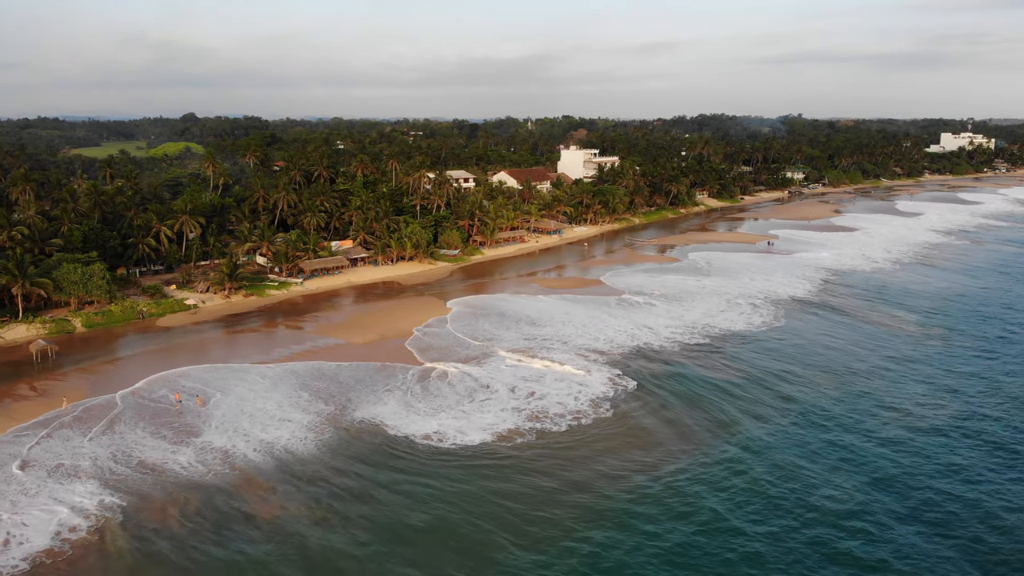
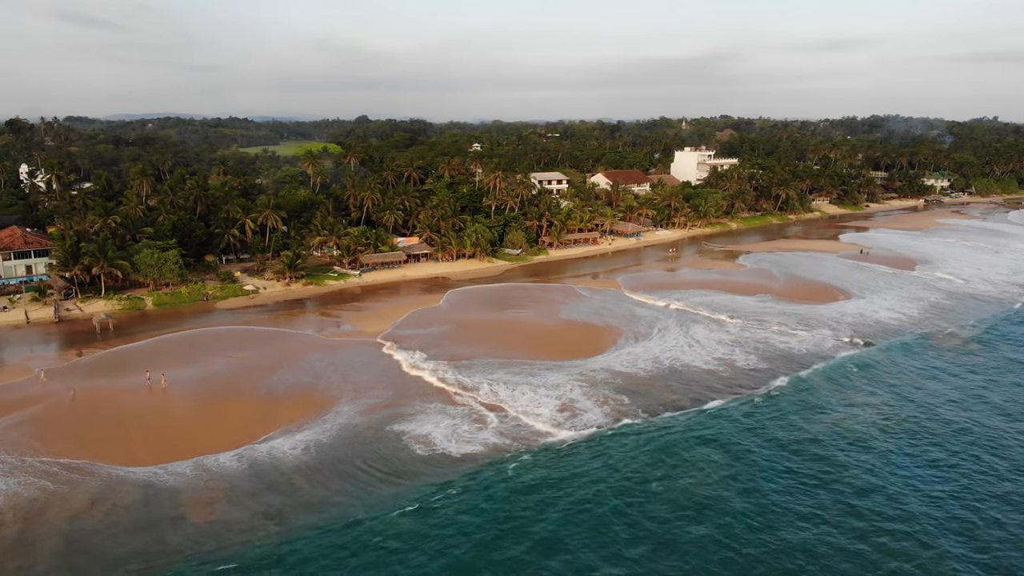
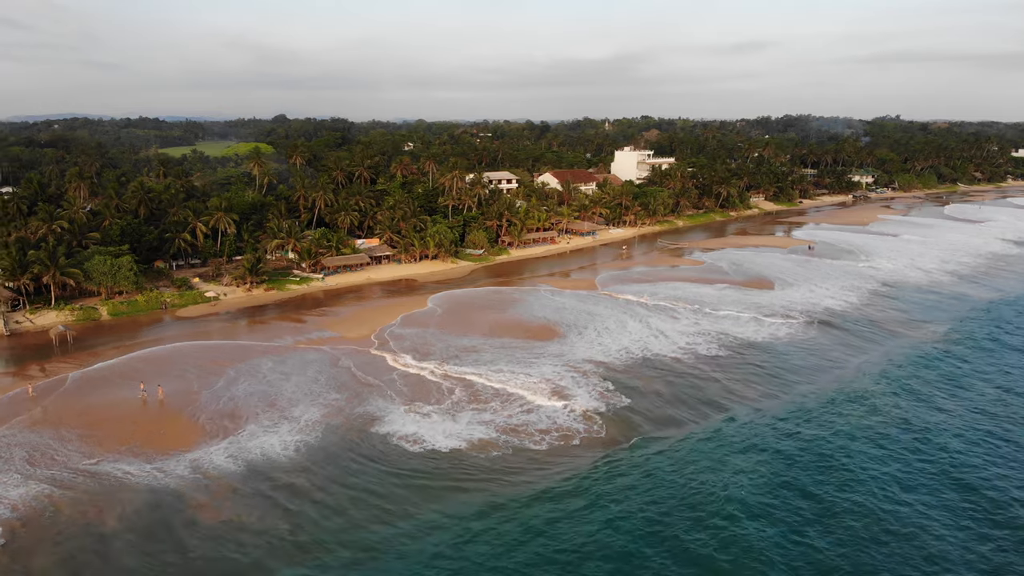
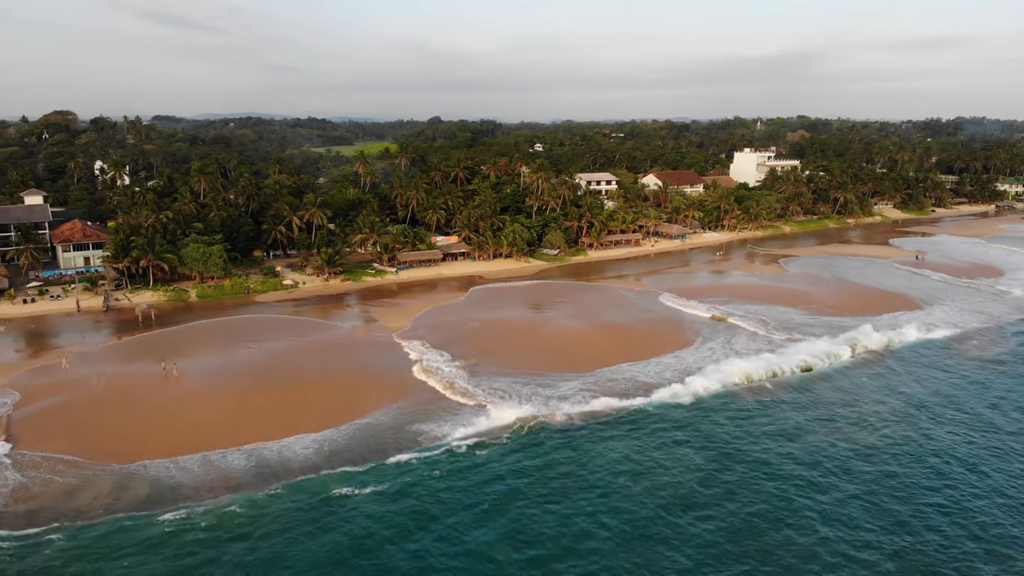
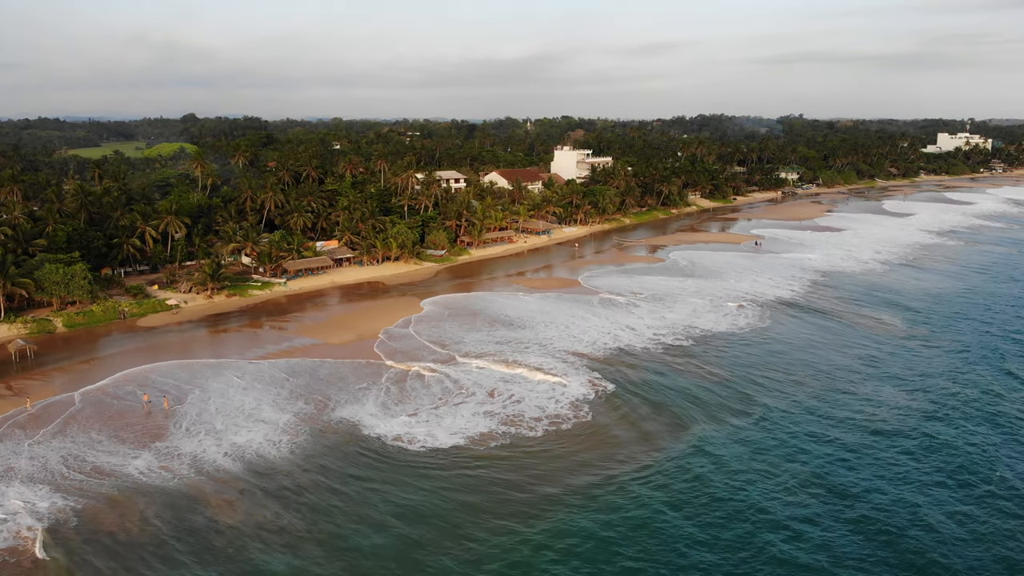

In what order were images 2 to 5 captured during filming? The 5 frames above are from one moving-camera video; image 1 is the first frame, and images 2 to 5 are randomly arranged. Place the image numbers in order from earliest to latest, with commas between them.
5, 3, 2, 4
